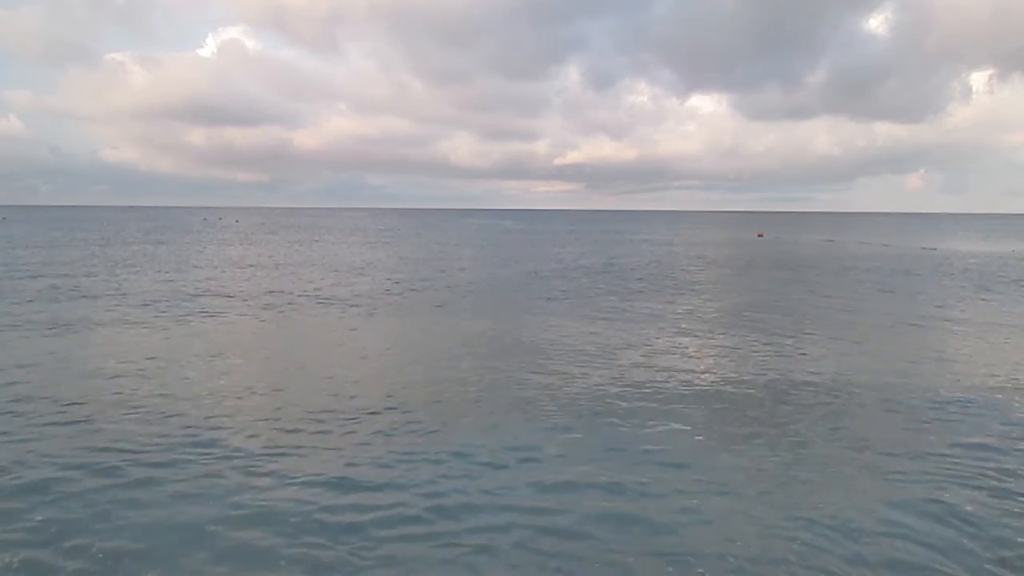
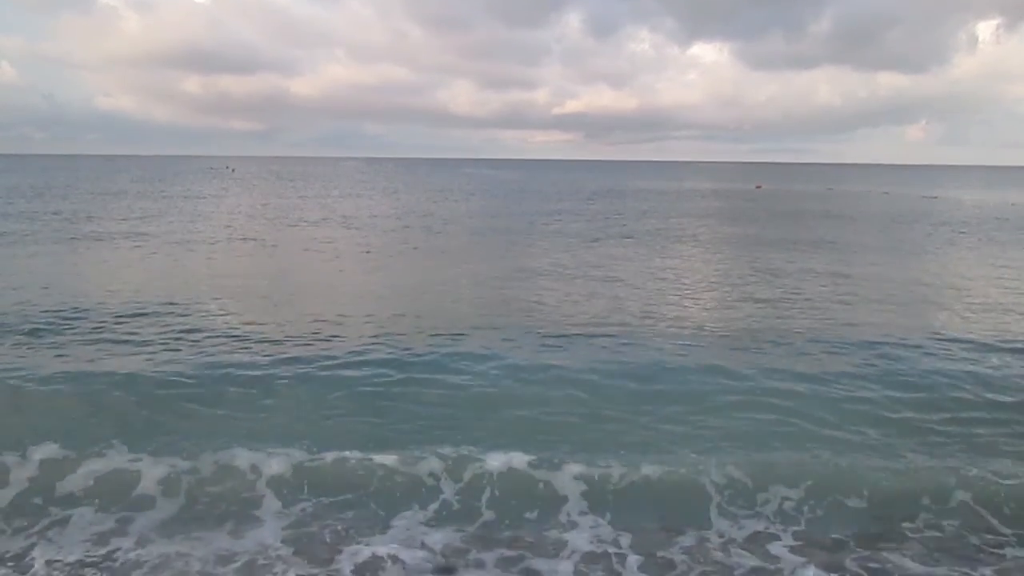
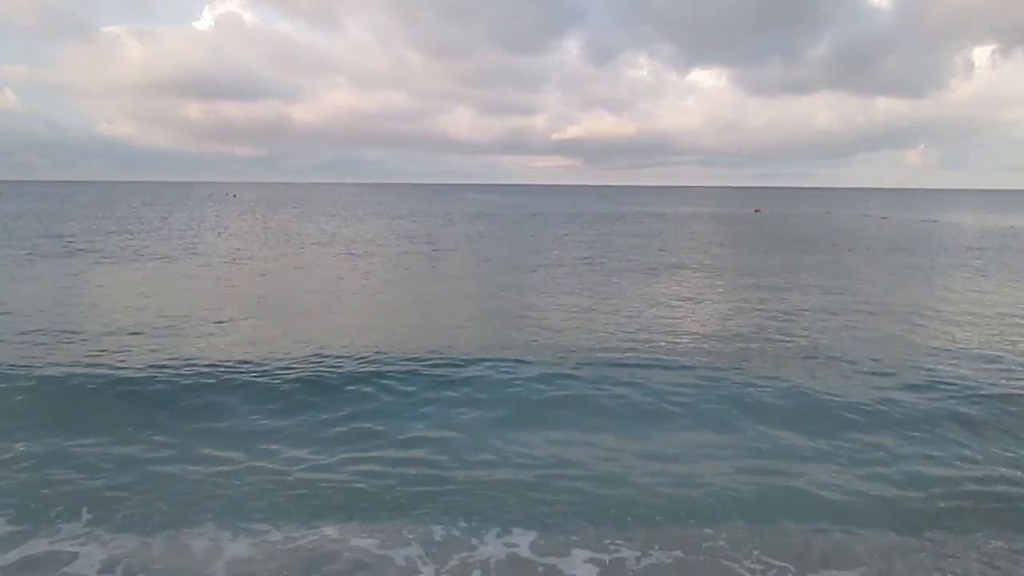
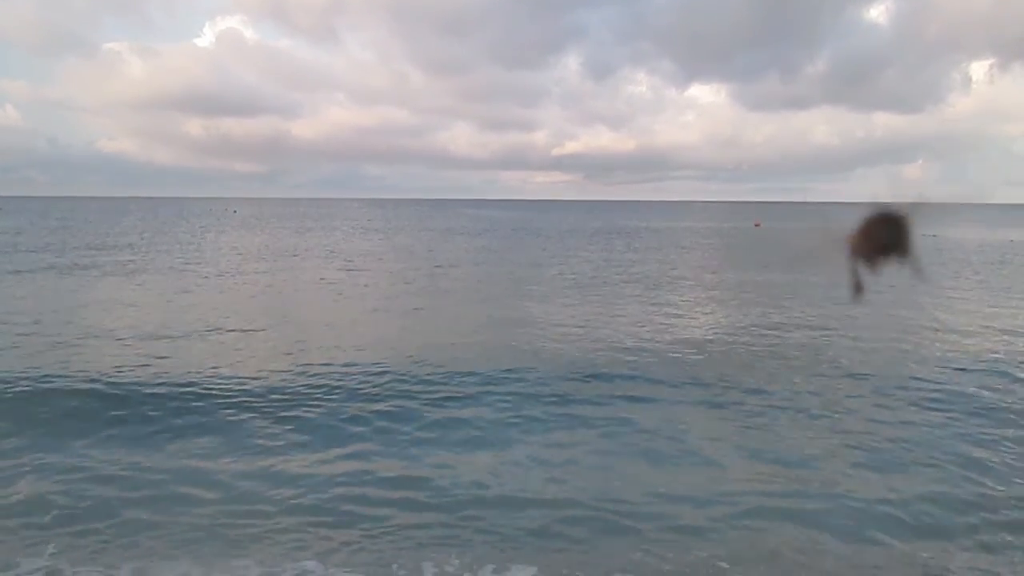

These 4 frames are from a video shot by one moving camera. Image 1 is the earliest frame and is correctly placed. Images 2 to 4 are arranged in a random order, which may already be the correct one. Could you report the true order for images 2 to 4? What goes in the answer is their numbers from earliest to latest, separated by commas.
4, 3, 2
